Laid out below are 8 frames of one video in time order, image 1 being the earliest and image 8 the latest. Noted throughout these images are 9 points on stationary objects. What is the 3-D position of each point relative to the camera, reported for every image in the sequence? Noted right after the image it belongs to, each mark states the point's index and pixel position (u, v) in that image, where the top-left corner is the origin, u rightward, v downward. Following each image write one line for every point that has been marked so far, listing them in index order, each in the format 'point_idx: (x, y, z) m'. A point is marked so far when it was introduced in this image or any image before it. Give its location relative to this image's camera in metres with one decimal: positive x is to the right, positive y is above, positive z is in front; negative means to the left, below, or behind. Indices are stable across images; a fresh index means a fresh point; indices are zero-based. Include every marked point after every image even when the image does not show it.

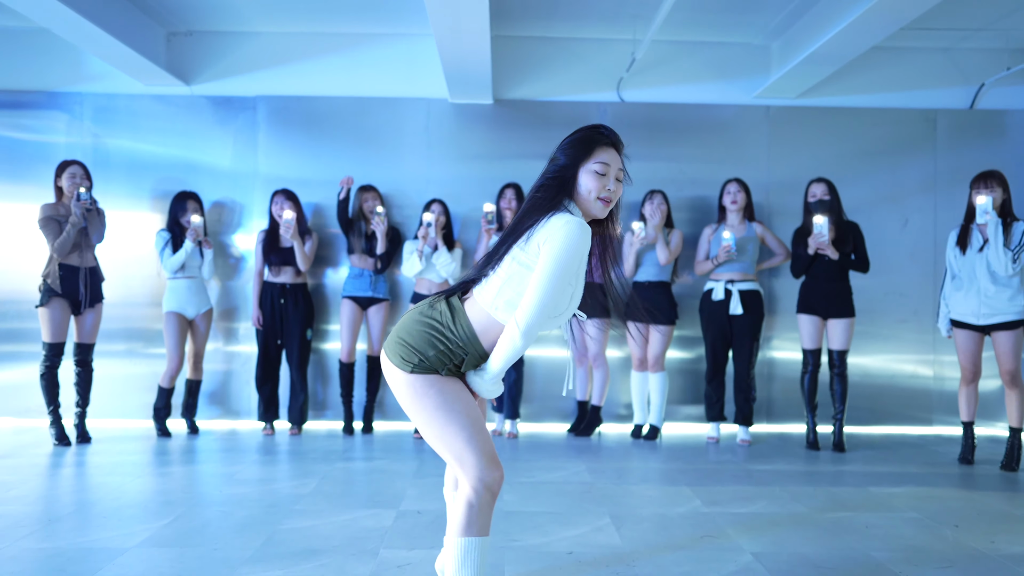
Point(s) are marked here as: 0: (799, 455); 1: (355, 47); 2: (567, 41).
0: (+1.9, -1.1, +4.5) m
1: (-1.2, +1.9, +5.2) m
2: (+0.4, +1.9, +5.3) m
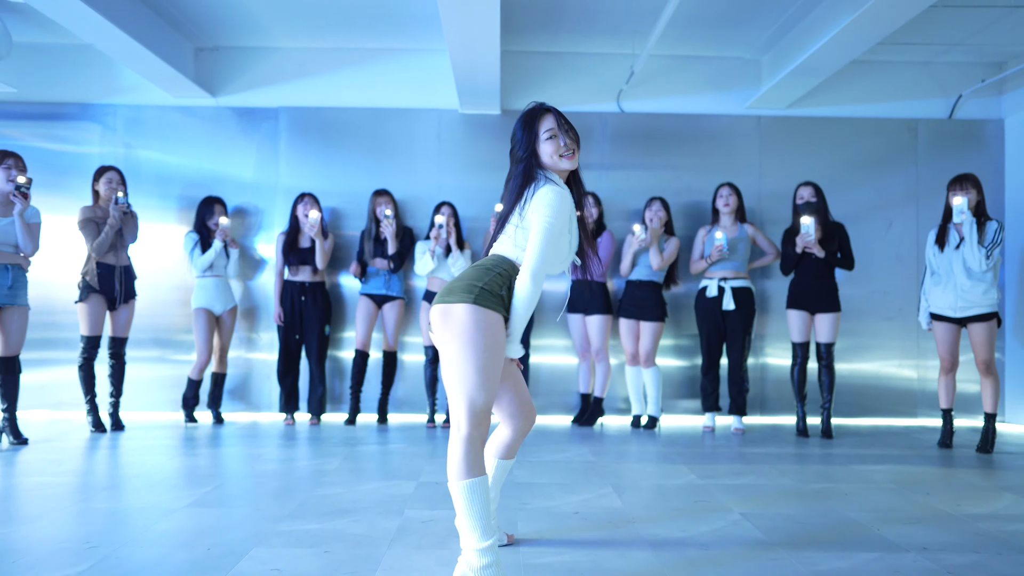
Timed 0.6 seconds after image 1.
0: (+2.0, -1.1, +4.8) m
1: (-1.2, +1.9, +5.6) m
2: (+0.5, +1.9, +5.6) m
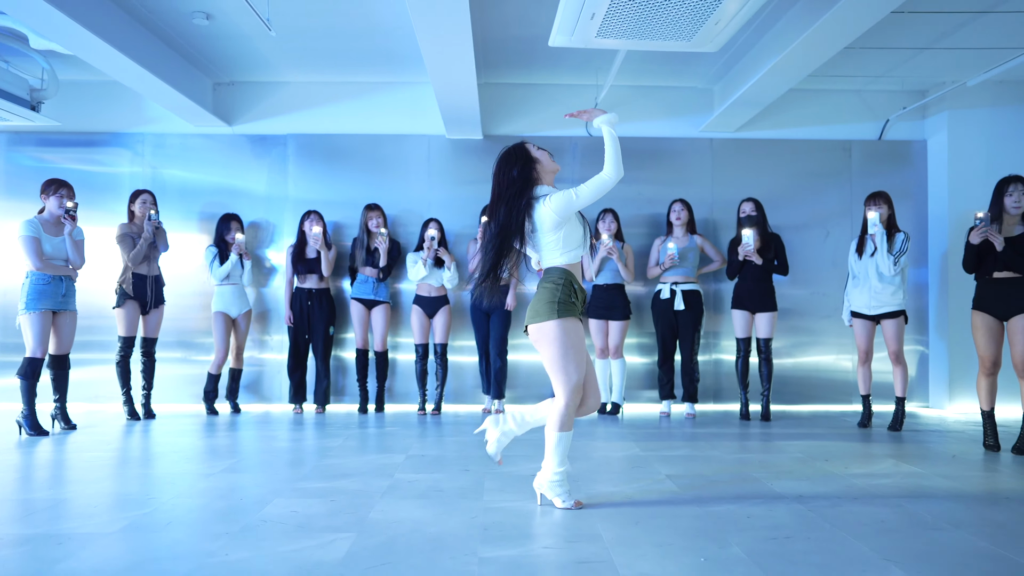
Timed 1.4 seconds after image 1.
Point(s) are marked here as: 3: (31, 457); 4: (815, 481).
0: (+1.8, -1.1, +5.5) m
1: (-1.4, +1.9, +6.3) m
2: (+0.3, +1.9, +6.3) m
3: (-3.2, -1.1, +4.5) m
4: (+1.6, -1.0, +3.6) m
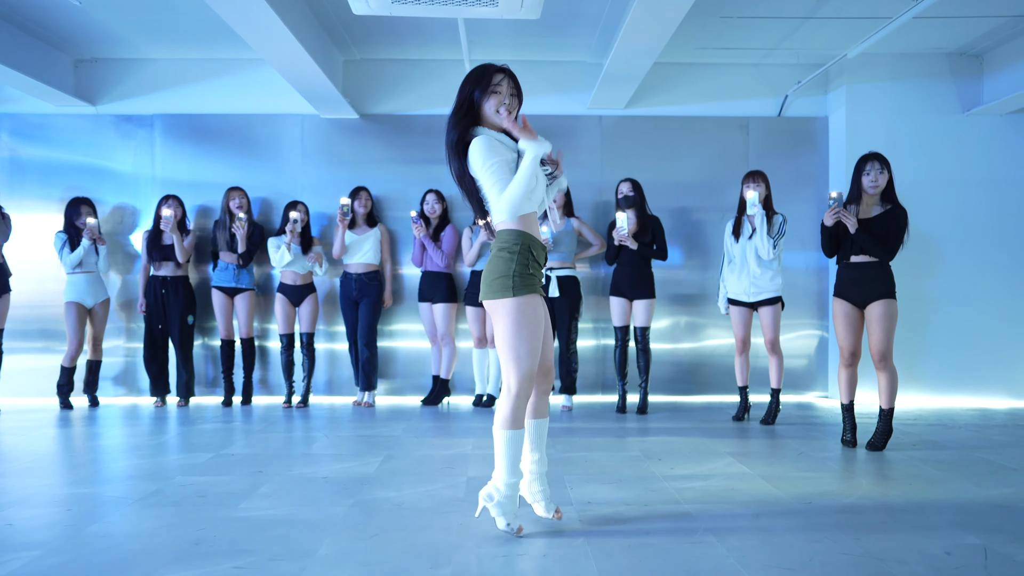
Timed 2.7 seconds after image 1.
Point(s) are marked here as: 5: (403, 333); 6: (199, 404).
0: (+0.8, -1.0, +5.3) m
1: (-2.5, +2.0, +6.0) m
2: (-0.8, +2.0, +6.0) m
3: (-4.3, -1.1, +4.2) m
4: (+0.6, -1.0, +3.4) m
5: (-1.0, -0.4, +5.9) m
6: (-2.6, -1.0, +5.6) m
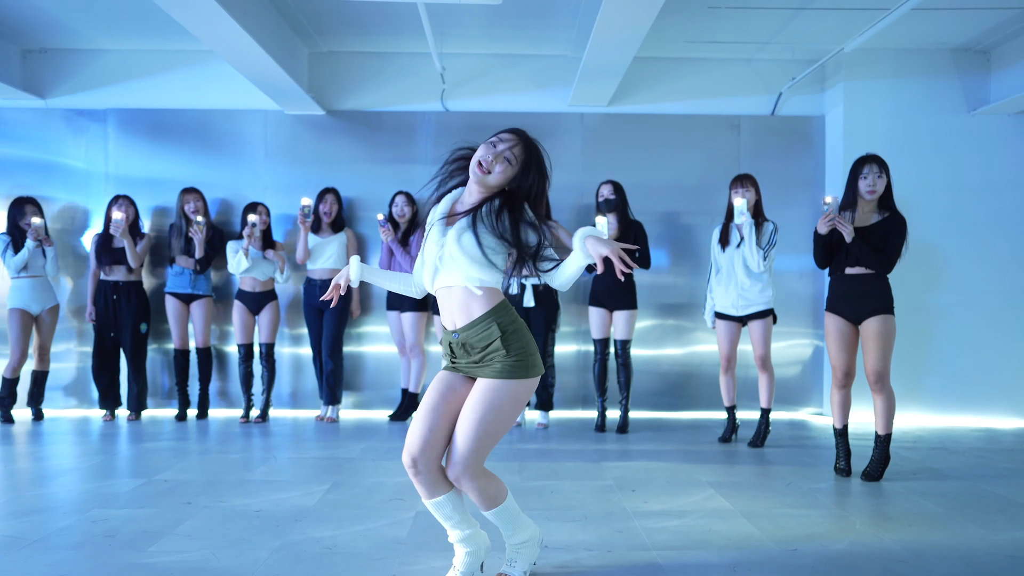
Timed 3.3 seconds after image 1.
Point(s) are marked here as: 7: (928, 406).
0: (+0.5, -1.1, +4.9) m
1: (-2.7, +1.9, +5.7) m
2: (-1.0, +2.0, +5.7) m
3: (-4.5, -1.1, +3.9) m
4: (+0.3, -1.0, +3.0) m
5: (-1.2, -0.4, +5.6) m
6: (-2.9, -1.0, +5.3) m
7: (+3.4, -0.9, +5.4) m
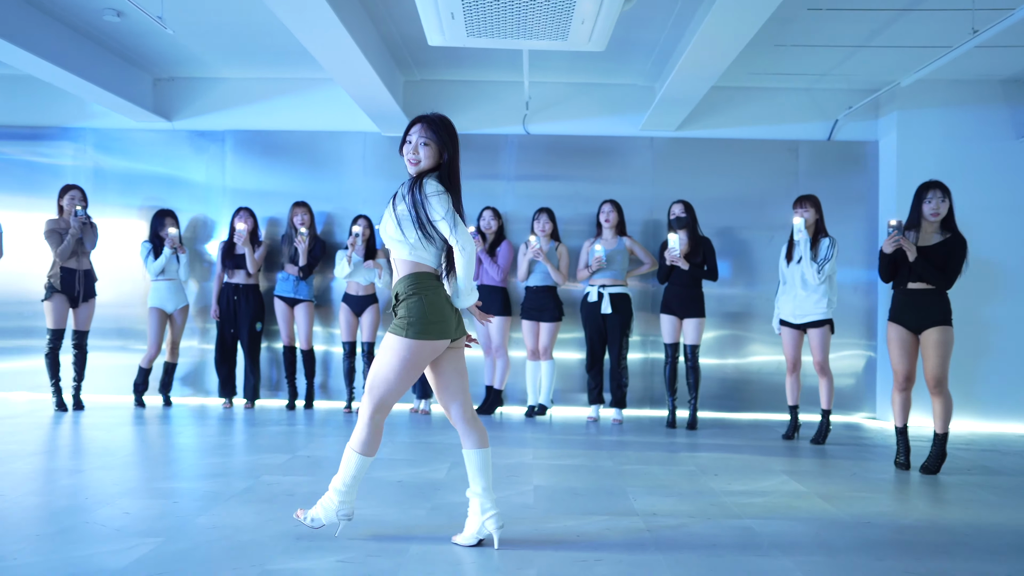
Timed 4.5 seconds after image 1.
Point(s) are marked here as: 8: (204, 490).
0: (+1.2, -1.2, +5.4) m
1: (-1.9, +1.9, +6.3) m
2: (-0.3, +1.9, +6.2) m
3: (-3.9, -1.1, +4.6) m
4: (+0.9, -1.1, +3.5) m
5: (-0.5, -0.5, +6.2) m
6: (-2.2, -1.1, +5.9) m
7: (+4.0, -1.1, +5.8) m
8: (-1.6, -1.1, +3.5) m
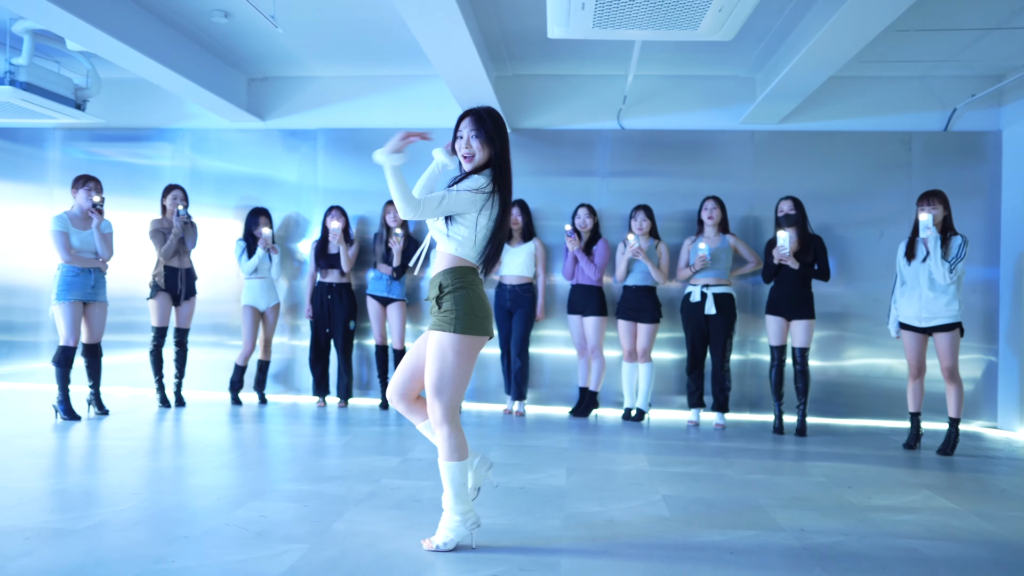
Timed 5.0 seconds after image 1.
0: (+2.0, -1.2, +5.2) m
1: (-1.1, +1.9, +6.3) m
2: (+0.6, +1.9, +6.1) m
3: (-3.2, -1.1, +4.7) m
4: (+1.6, -1.1, +3.3) m
5: (+0.3, -0.5, +6.0) m
6: (-1.4, -1.0, +5.9) m
7: (+4.8, -1.1, +5.3) m
8: (-1.0, -1.1, +3.4) m
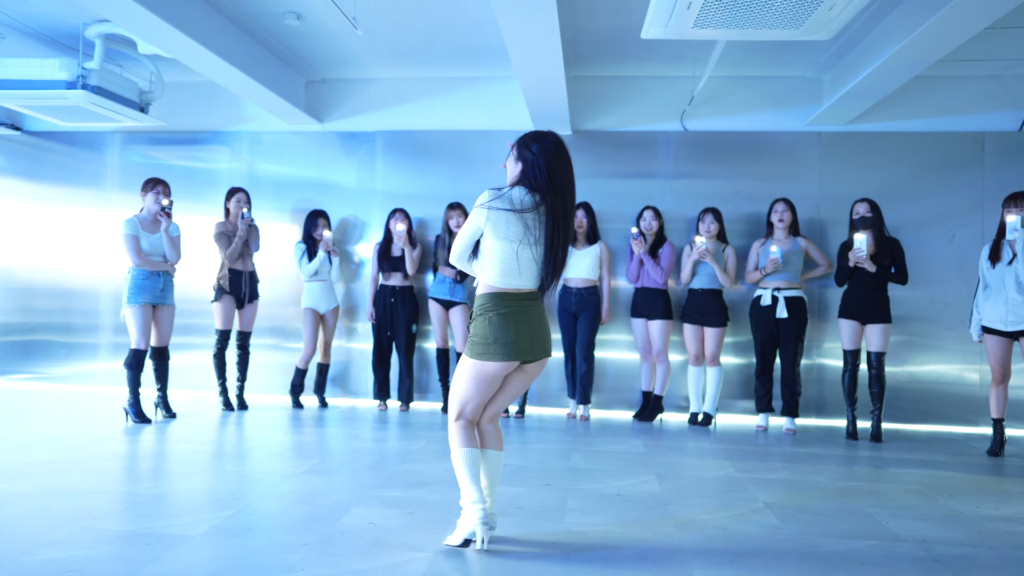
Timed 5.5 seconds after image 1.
0: (+2.5, -1.2, +5.1) m
1: (-0.5, +1.9, +6.3) m
2: (+1.1, +1.9, +6.0) m
3: (-2.6, -1.1, +4.7) m
4: (+2.1, -1.1, +3.2) m
5: (+0.9, -0.5, +6.0) m
6: (-0.8, -1.1, +5.9) m
7: (+5.3, -1.1, +5.2) m
8: (-0.5, -1.1, +3.4) m
